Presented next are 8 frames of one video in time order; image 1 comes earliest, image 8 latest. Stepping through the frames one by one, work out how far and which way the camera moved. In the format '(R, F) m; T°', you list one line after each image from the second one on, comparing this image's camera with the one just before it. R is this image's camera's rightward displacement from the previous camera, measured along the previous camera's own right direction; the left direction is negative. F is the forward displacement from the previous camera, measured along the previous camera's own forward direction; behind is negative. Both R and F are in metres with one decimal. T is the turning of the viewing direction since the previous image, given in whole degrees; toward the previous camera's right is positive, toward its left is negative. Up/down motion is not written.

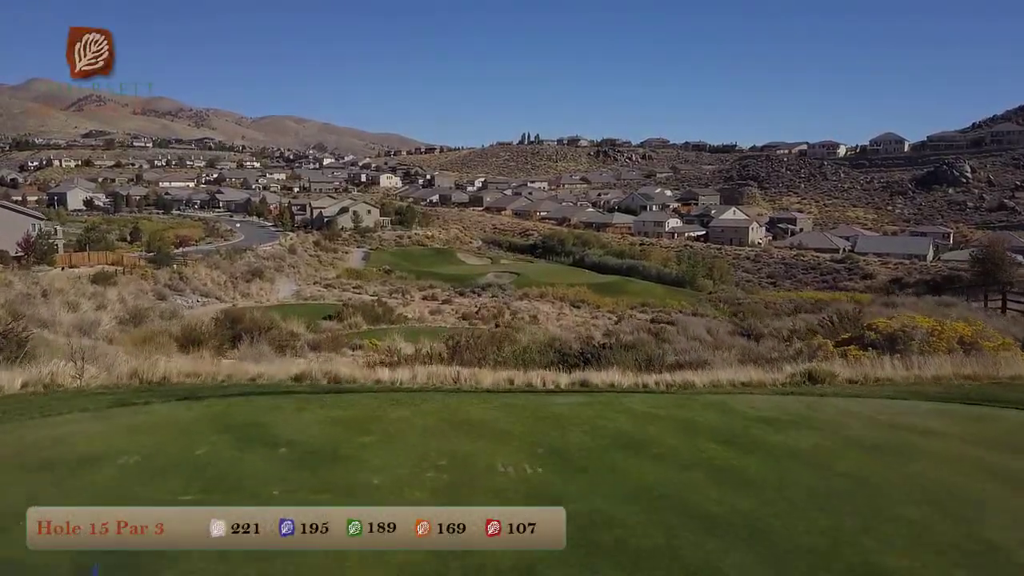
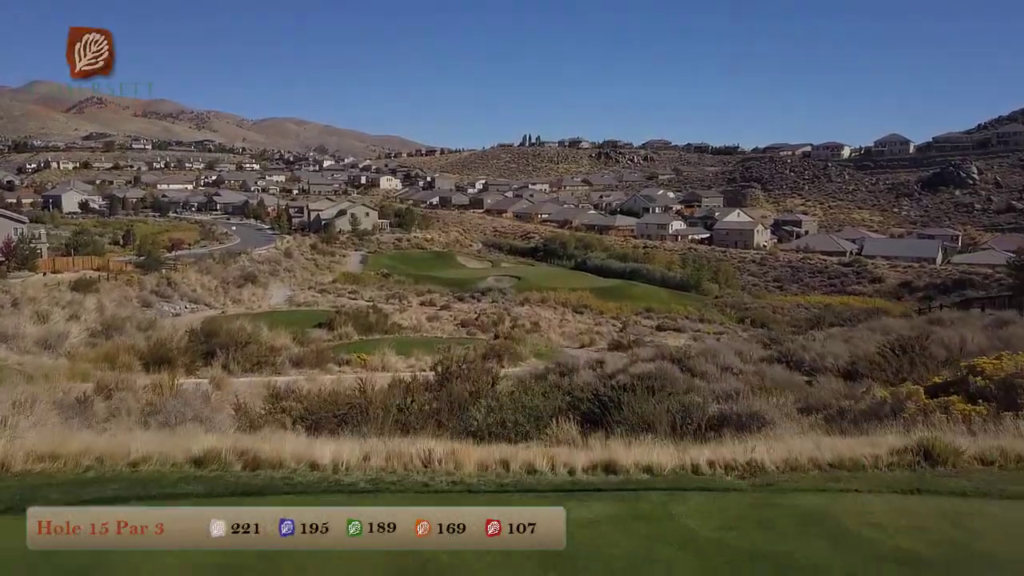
(0.0, +1.1) m; 0°
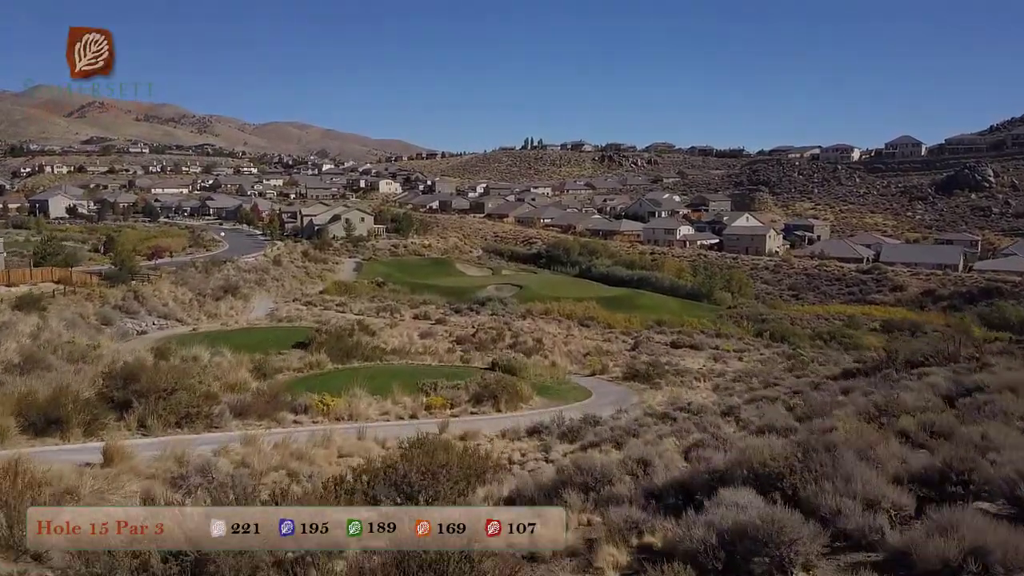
(0.0, +2.5) m; 0°
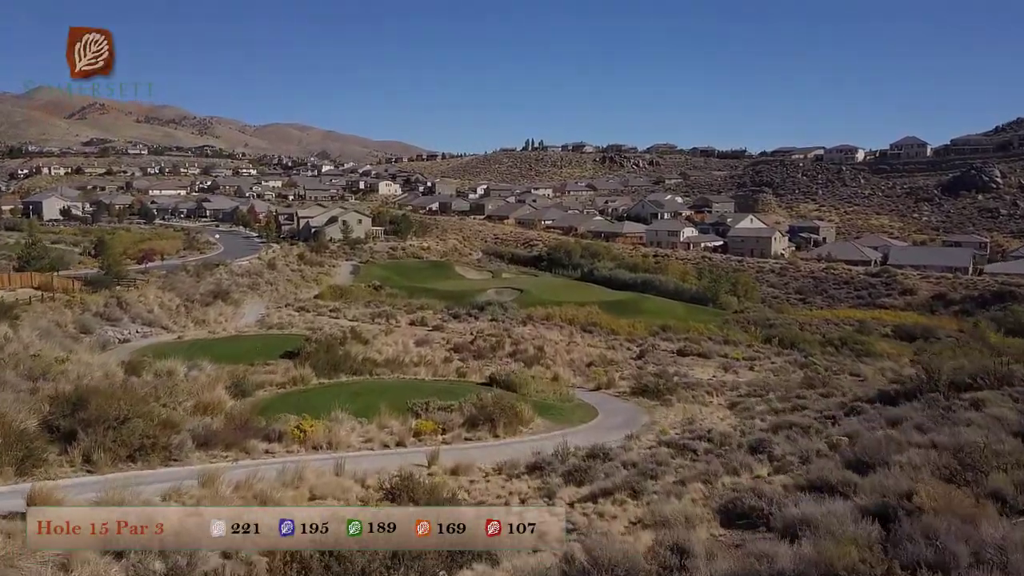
(0.0, +1.1) m; 0°
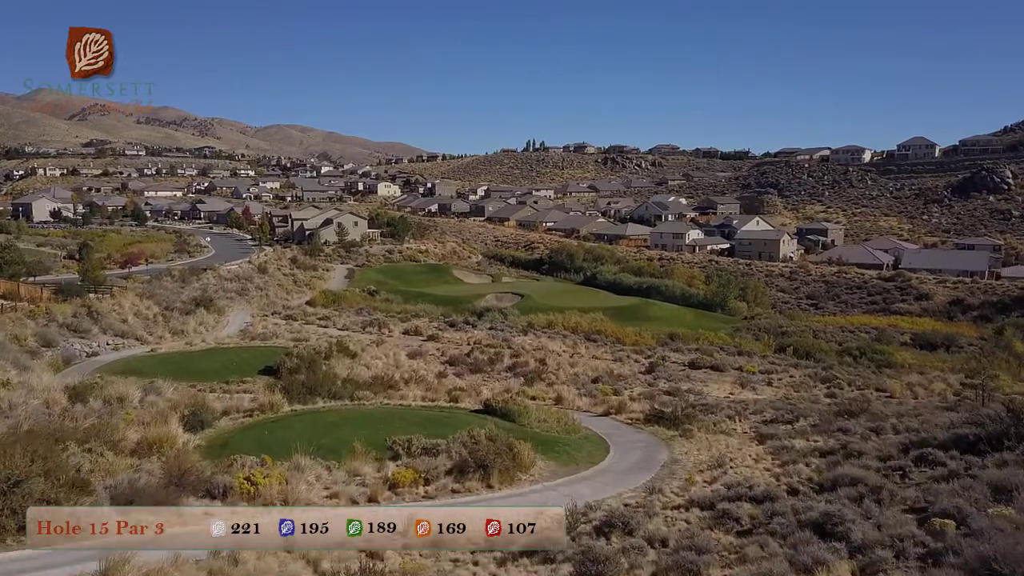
(0.0, +1.7) m; 0°
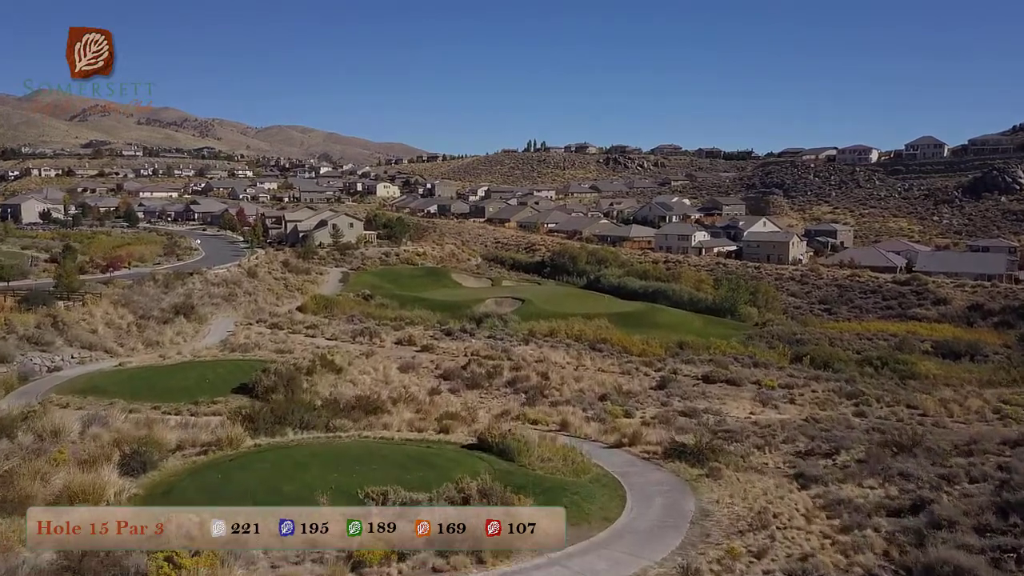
(0.0, +1.7) m; 0°
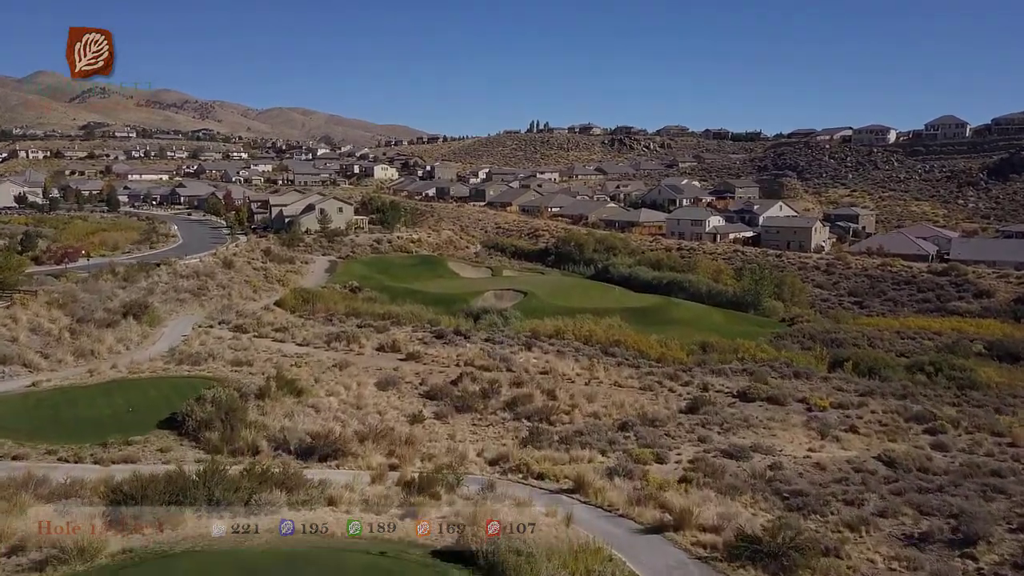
(+0.1, +3.6) m; 0°
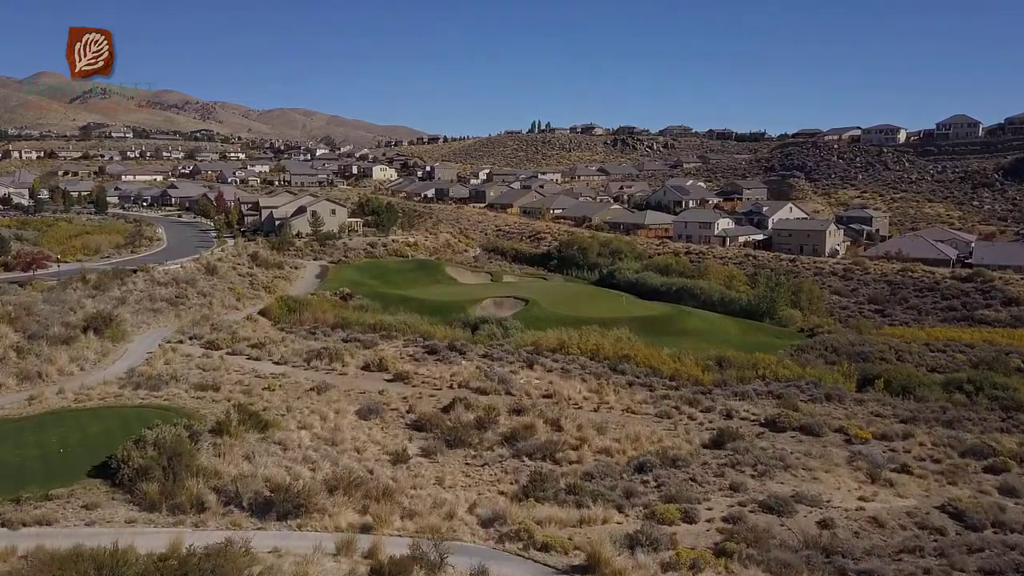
(0.0, +2.2) m; 0°
